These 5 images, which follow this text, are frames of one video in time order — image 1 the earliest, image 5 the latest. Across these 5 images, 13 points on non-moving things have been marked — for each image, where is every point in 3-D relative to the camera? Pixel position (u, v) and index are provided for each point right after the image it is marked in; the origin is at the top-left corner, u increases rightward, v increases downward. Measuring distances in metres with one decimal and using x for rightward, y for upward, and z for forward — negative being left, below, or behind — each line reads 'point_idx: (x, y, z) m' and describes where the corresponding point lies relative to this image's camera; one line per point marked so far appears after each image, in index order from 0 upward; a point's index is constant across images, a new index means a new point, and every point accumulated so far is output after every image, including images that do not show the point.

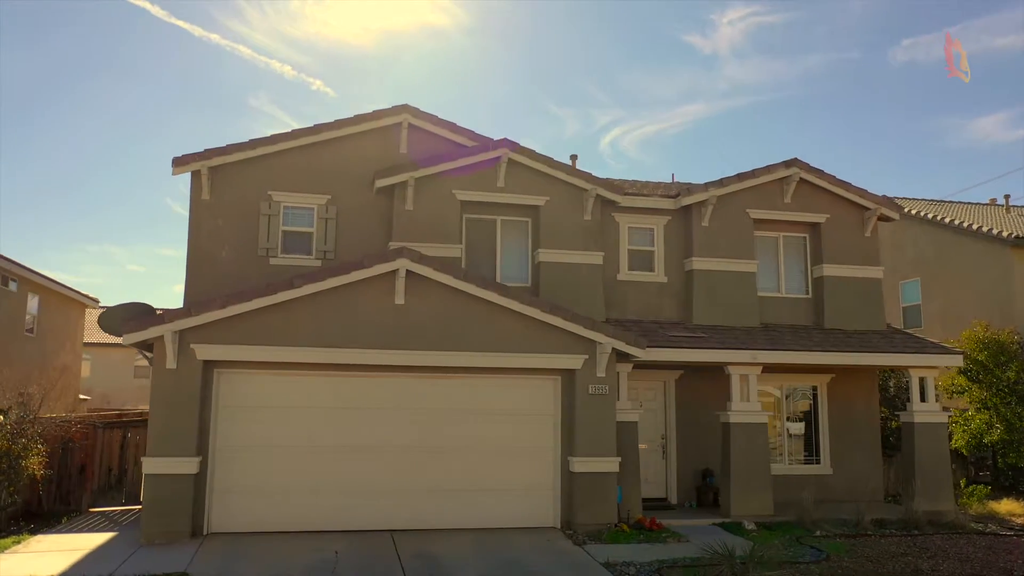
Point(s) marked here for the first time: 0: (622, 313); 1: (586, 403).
0: (+2.0, -0.5, +14.0) m
1: (+1.1, -1.7, +11.4) m
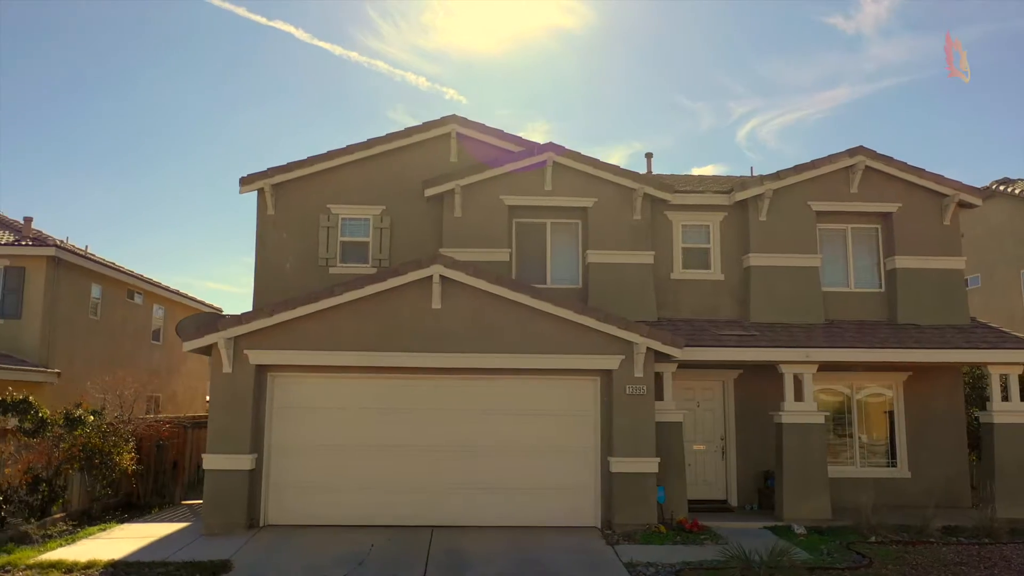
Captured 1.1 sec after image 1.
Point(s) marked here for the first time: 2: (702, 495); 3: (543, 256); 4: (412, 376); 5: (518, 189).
0: (+2.9, -0.4, +13.8) m
1: (+1.6, -1.7, +11.4) m
2: (+3.3, -3.6, +13.5) m
3: (+0.6, +0.6, +13.9) m
4: (-1.5, -1.3, +11.8) m
5: (+0.1, +1.8, +13.8) m
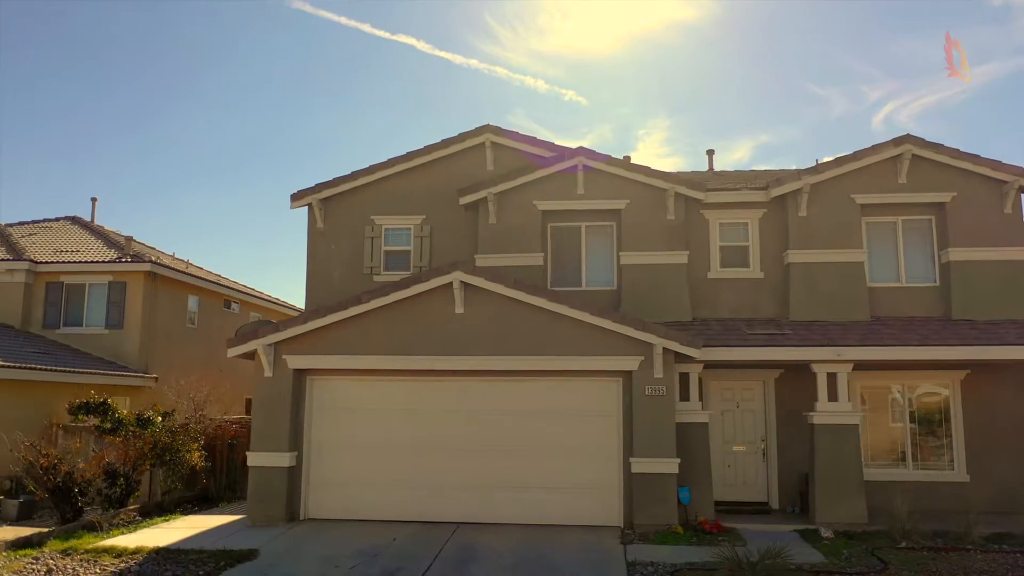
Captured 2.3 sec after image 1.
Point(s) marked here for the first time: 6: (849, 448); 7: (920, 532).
0: (+3.6, -0.4, +13.7) m
1: (+1.9, -1.7, +11.5) m
2: (+3.9, -3.6, +13.3) m
3: (+1.2, +0.5, +14.1) m
4: (-1.1, -1.4, +12.3) m
5: (+0.7, +1.7, +14.0) m
6: (+5.0, -2.4, +11.5) m
7: (+5.6, -3.4, +10.7) m
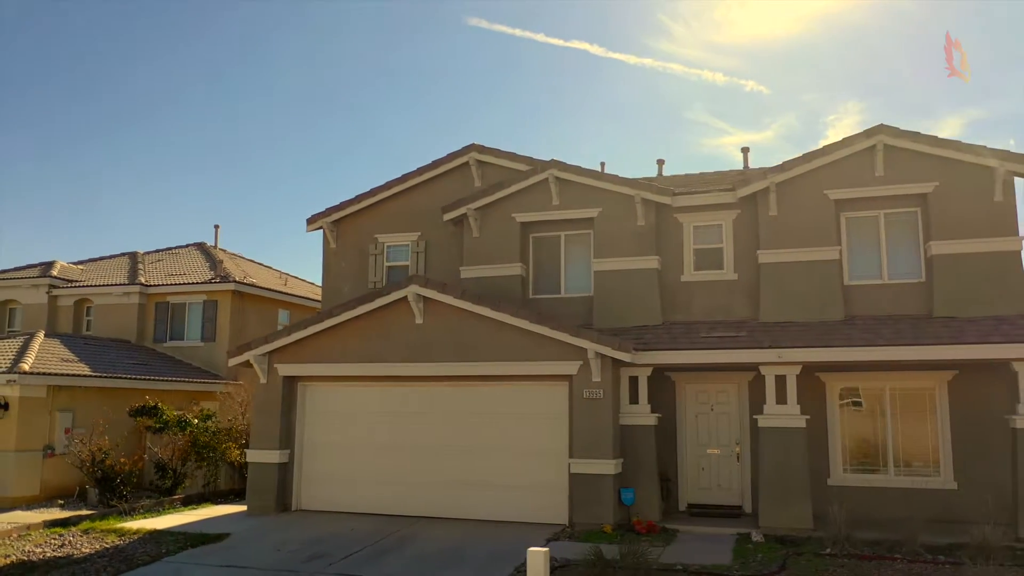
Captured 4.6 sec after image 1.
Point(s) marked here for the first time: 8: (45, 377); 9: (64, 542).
0: (+3.1, -0.5, +13.7) m
1: (+1.1, -1.8, +11.9) m
2: (+3.5, -3.6, +13.2) m
3: (+0.8, +0.4, +14.7) m
4: (-1.7, -1.6, +13.4) m
5: (+0.3, +1.6, +14.7) m
6: (+4.1, -2.4, +11.3) m
7: (+4.6, -3.4, +10.4) m
8: (-9.9, -1.9, +16.5) m
9: (-6.8, -3.8, +11.7) m
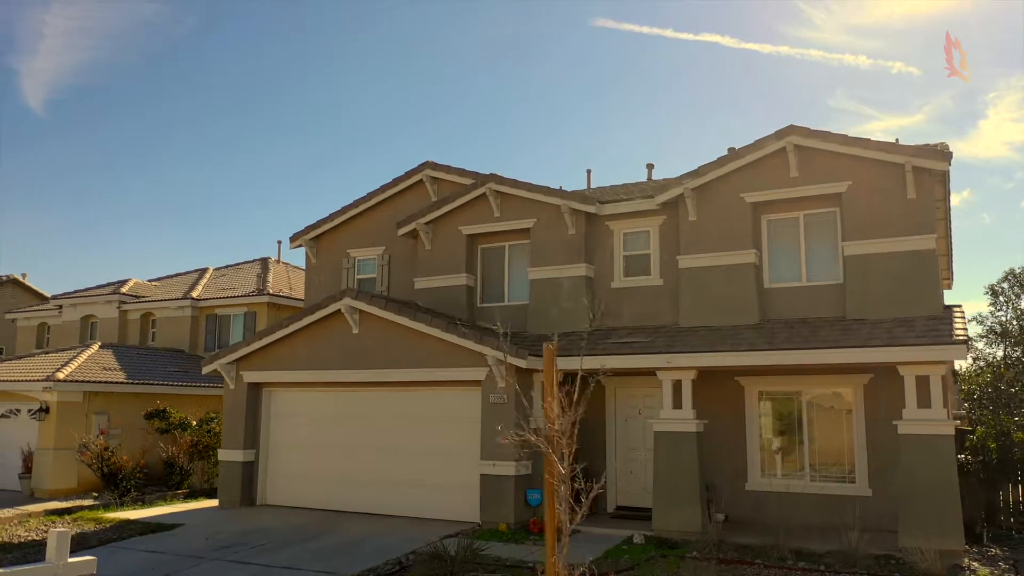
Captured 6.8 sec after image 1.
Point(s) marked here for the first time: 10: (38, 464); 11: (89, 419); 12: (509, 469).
0: (+1.9, -0.6, +14.0) m
1: (-0.3, -2.0, +12.5) m
2: (+2.3, -3.7, +13.5) m
3: (-0.2, +0.2, +15.3) m
4: (-2.9, -1.9, +14.4) m
5: (-0.8, +1.4, +15.4) m
6: (+2.6, -2.5, +11.5) m
7: (+2.9, -3.4, +10.5) m
8: (-10.5, -2.3, +18.8) m
9: (-8.1, -4.2, +13.6) m
10: (-11.3, -4.2, +18.5) m
11: (-10.5, -3.2, +19.2) m
12: (0.0, -2.8, +12.2) m
